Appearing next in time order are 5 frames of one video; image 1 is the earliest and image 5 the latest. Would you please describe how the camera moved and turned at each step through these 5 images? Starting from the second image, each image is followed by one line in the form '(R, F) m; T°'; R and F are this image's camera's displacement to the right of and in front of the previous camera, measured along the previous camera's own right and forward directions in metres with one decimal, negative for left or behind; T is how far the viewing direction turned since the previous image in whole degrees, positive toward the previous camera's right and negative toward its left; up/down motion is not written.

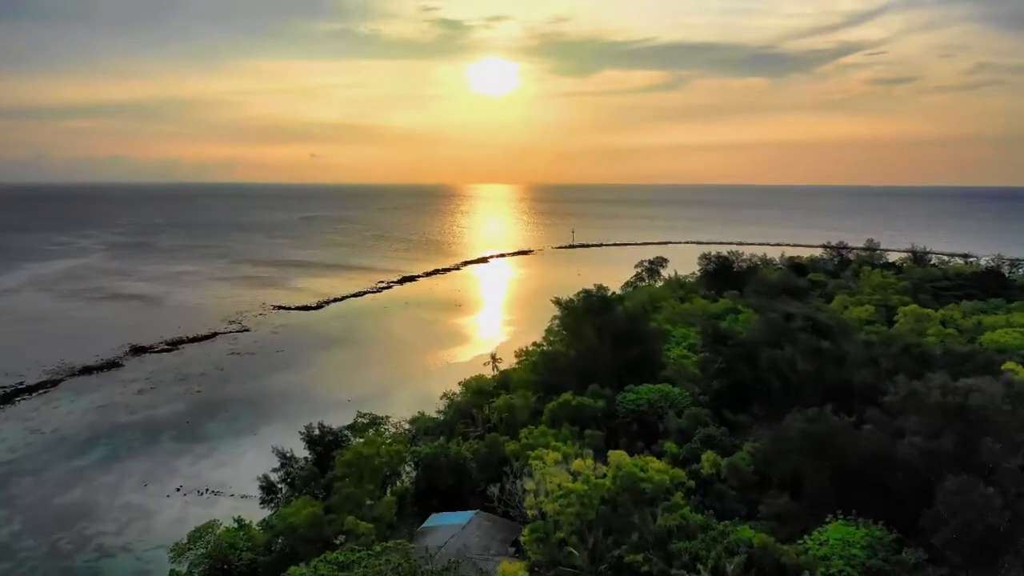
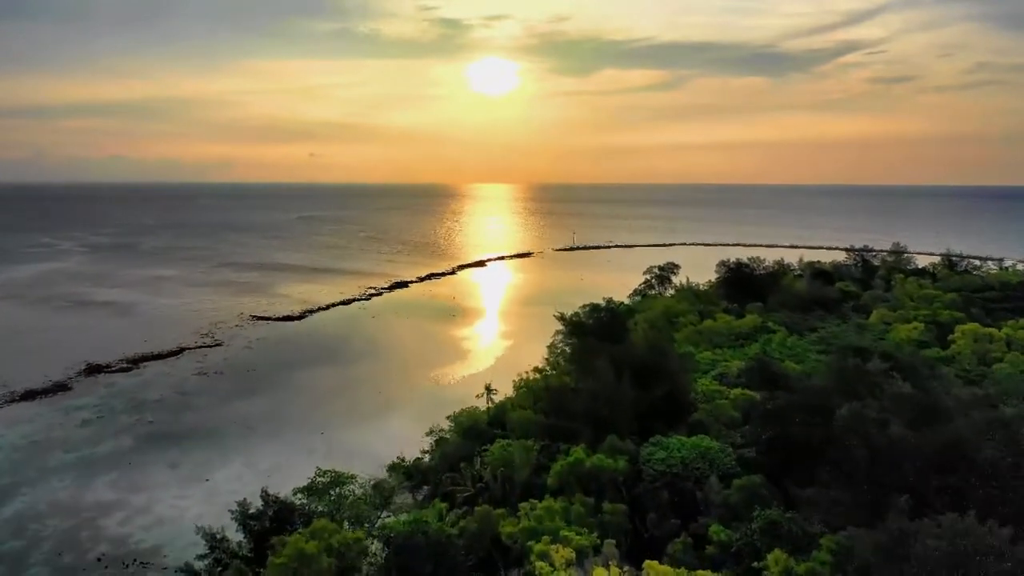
(0.0, +3.5) m; 0°
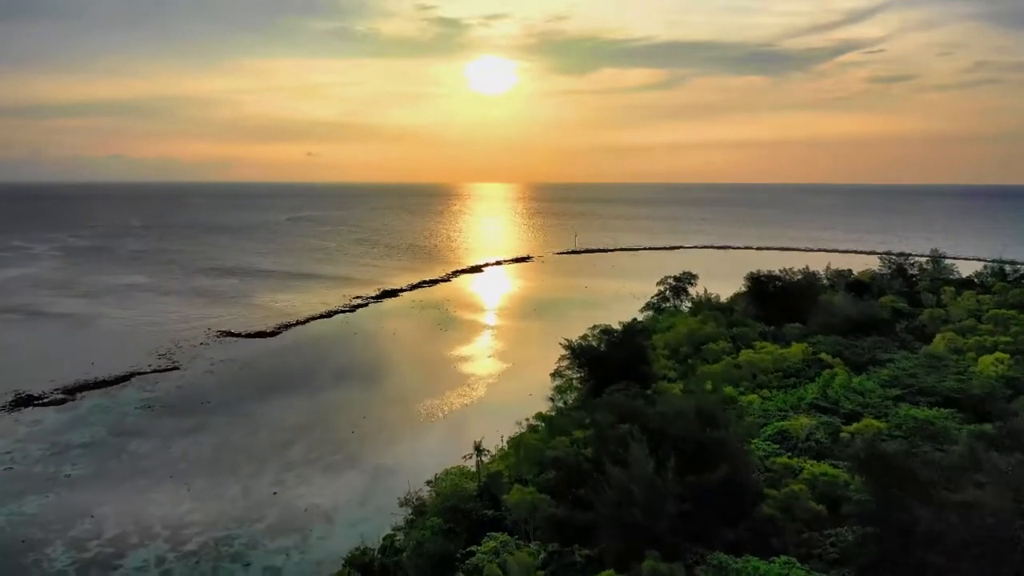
(0.0, +4.4) m; 0°
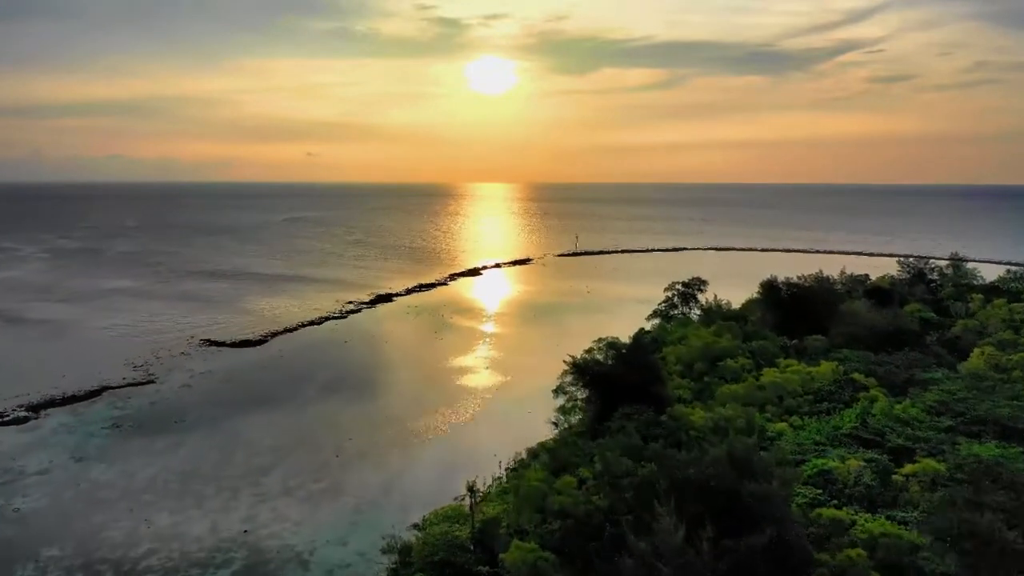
(0.0, +2.0) m; 0°
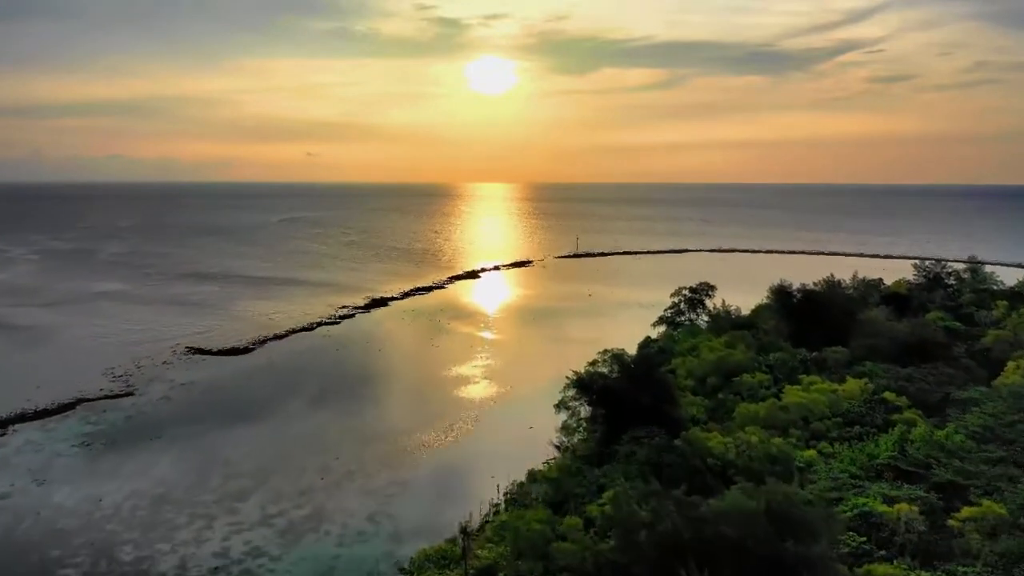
(0.0, +1.6) m; 0°
